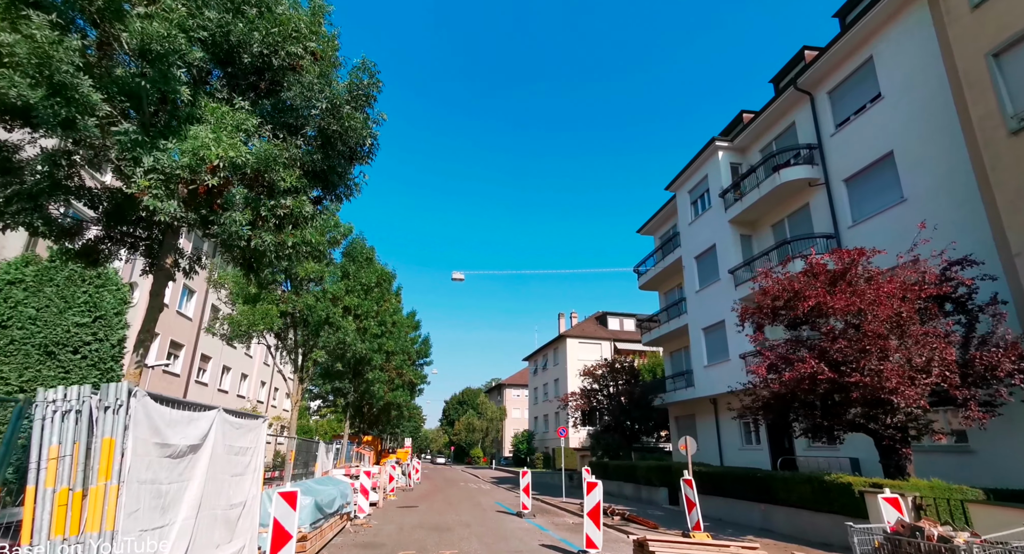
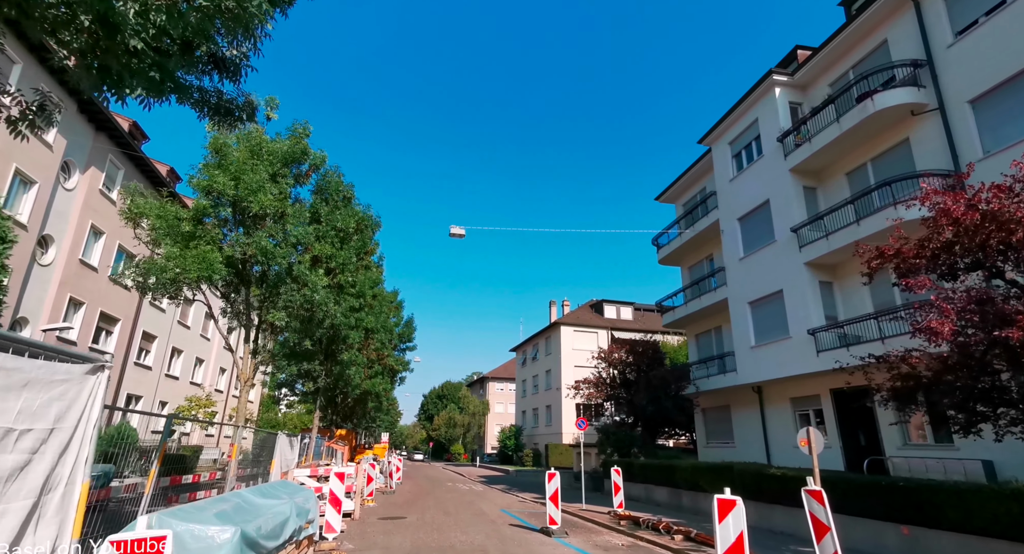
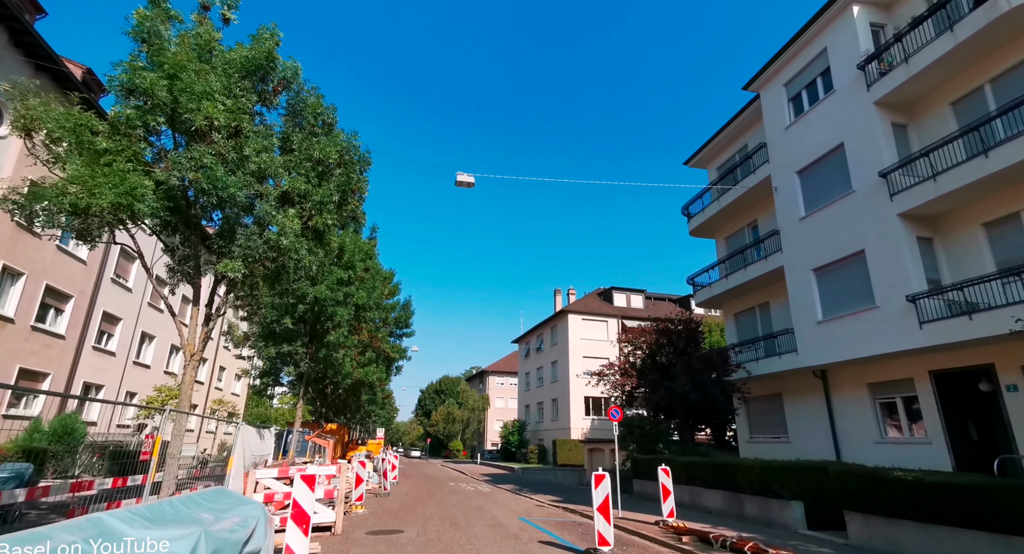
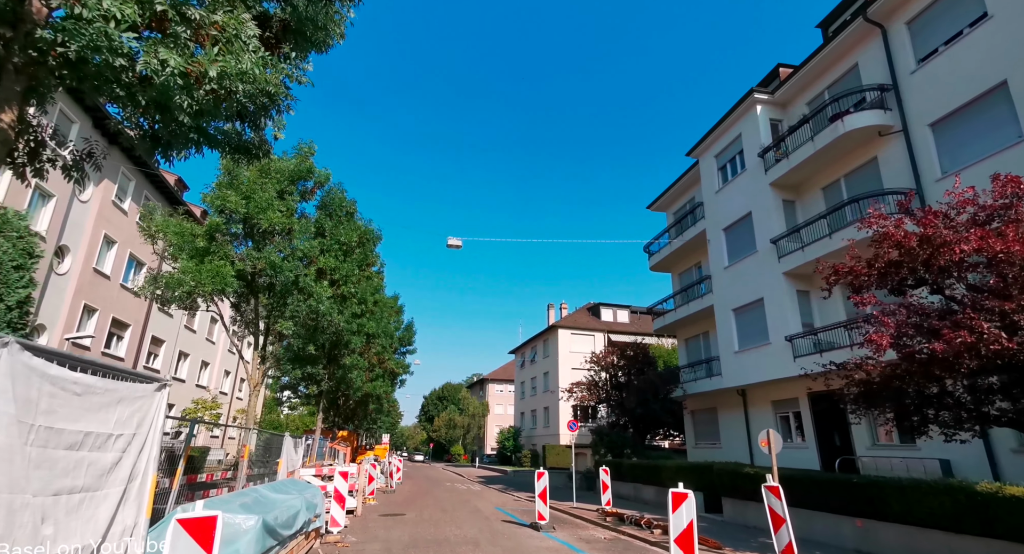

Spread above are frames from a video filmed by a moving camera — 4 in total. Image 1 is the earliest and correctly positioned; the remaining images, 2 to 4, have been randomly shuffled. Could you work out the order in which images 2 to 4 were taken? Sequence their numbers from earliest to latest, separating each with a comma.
4, 2, 3
